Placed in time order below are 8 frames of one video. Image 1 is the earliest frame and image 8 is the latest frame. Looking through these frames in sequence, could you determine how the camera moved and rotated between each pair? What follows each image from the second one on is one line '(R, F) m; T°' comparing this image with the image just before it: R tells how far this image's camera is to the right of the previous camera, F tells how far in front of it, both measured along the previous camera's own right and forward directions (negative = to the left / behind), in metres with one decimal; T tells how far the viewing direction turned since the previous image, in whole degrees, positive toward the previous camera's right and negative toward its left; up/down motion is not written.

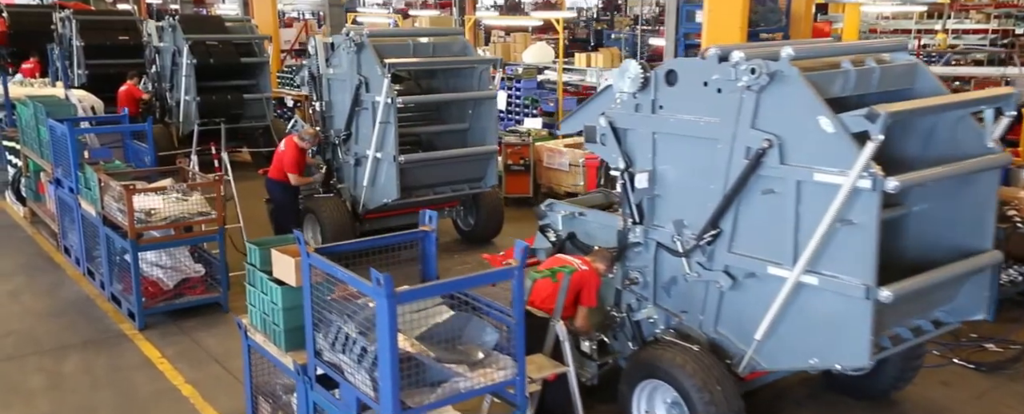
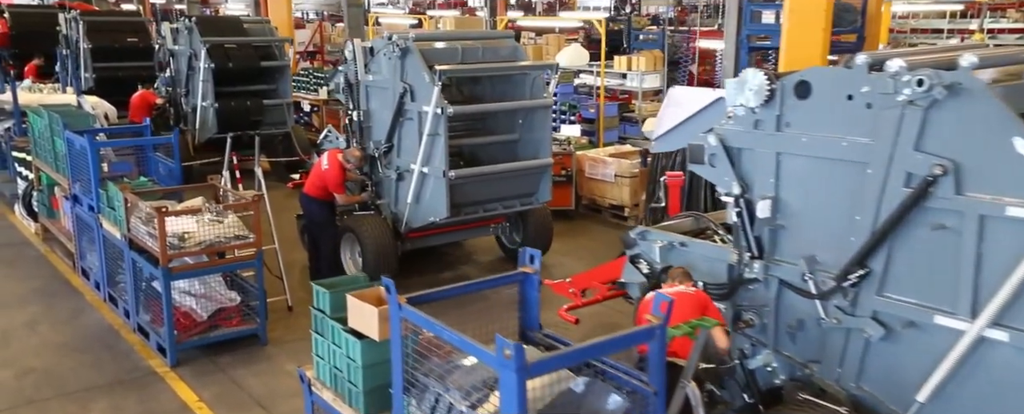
(-0.5, +0.6) m; 0°
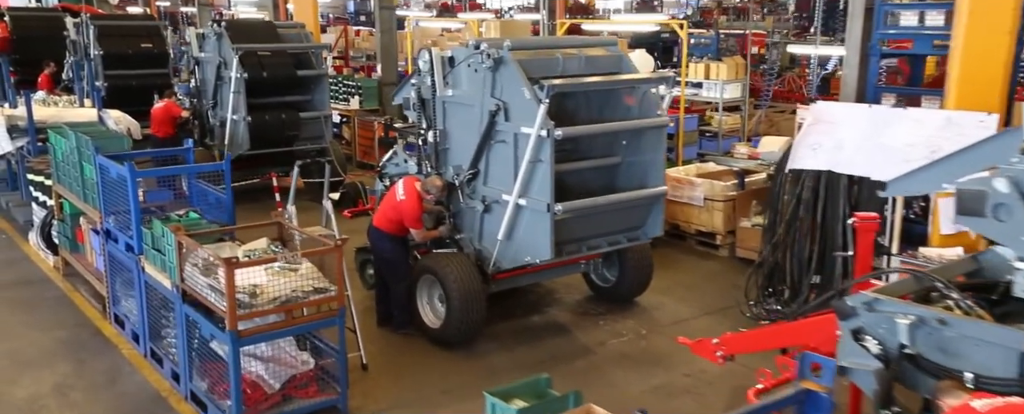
(-0.8, +1.0) m; 0°
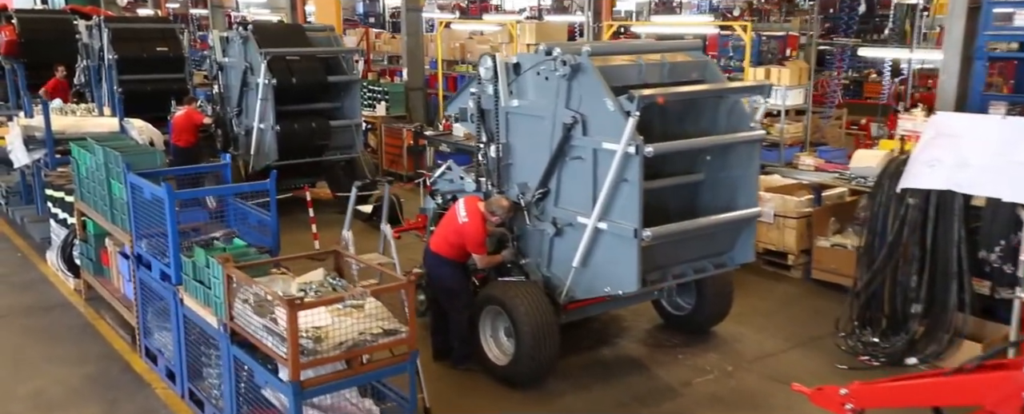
(-0.5, +0.6) m; 0°
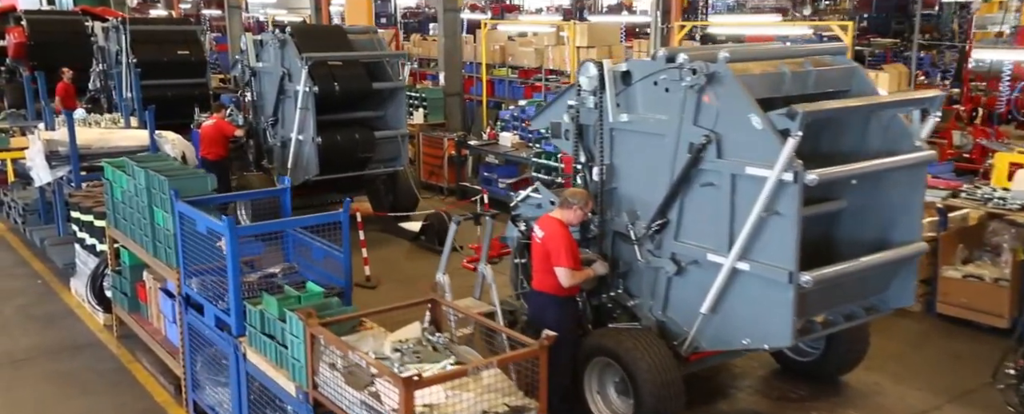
(-0.6, +0.8) m; 0°
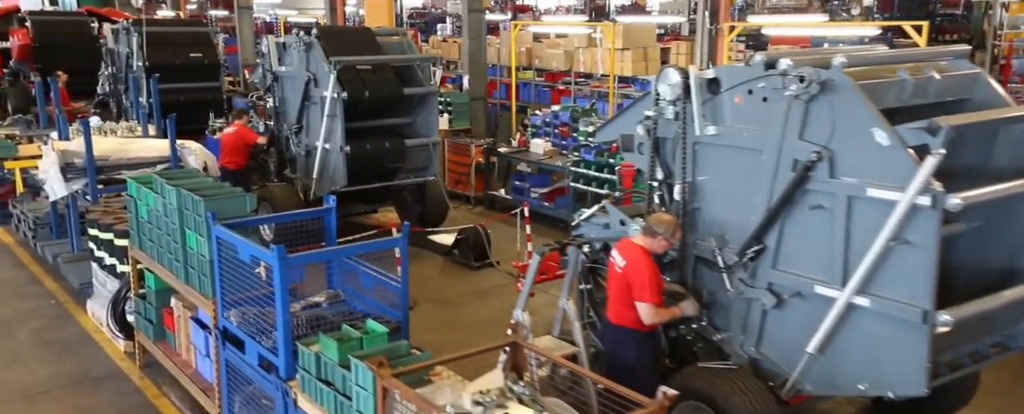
(-0.4, +0.5) m; 0°
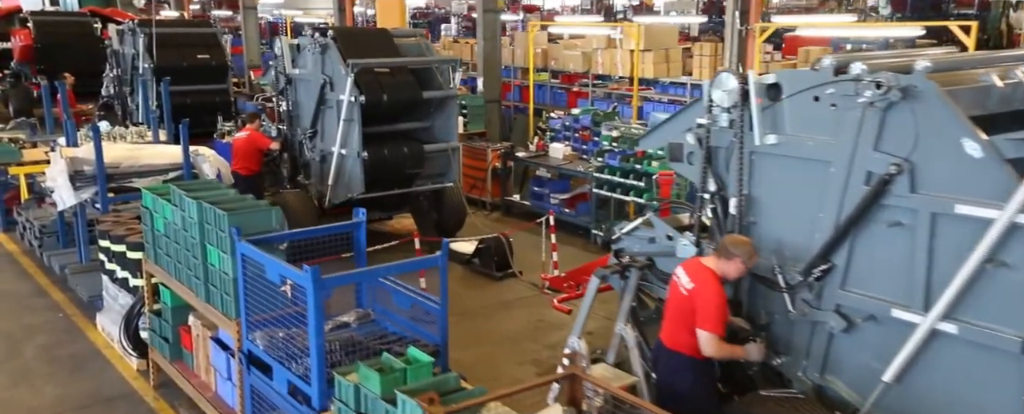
(-0.2, +0.3) m; 0°
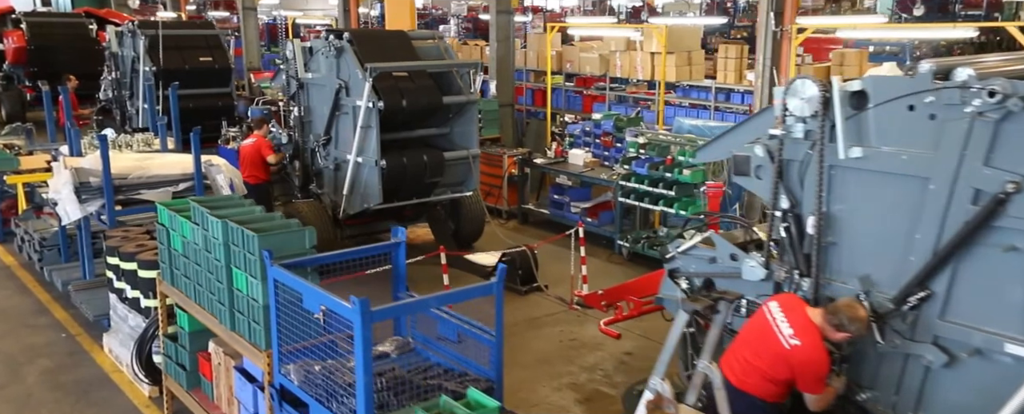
(-0.3, +0.4) m; 0°
